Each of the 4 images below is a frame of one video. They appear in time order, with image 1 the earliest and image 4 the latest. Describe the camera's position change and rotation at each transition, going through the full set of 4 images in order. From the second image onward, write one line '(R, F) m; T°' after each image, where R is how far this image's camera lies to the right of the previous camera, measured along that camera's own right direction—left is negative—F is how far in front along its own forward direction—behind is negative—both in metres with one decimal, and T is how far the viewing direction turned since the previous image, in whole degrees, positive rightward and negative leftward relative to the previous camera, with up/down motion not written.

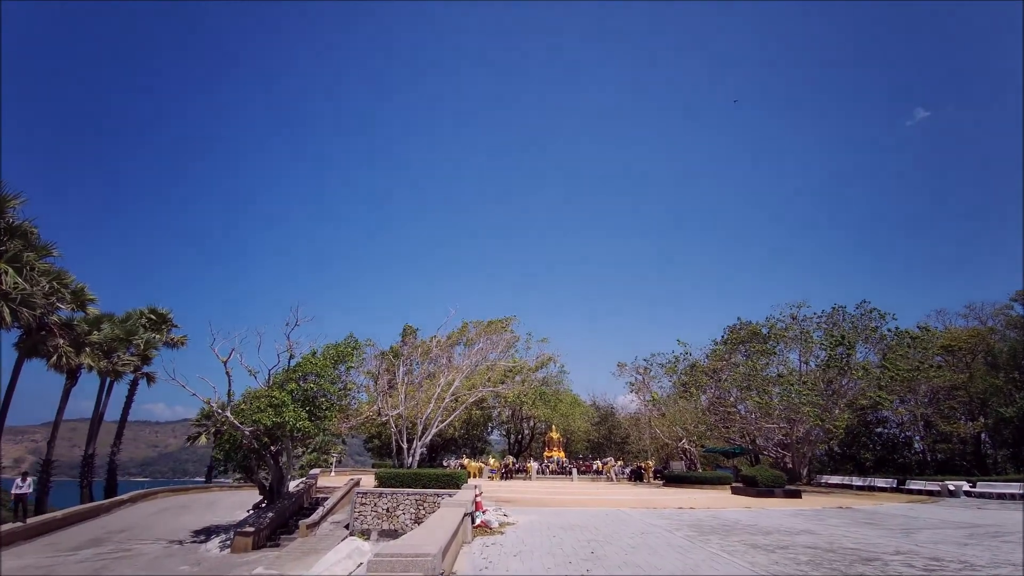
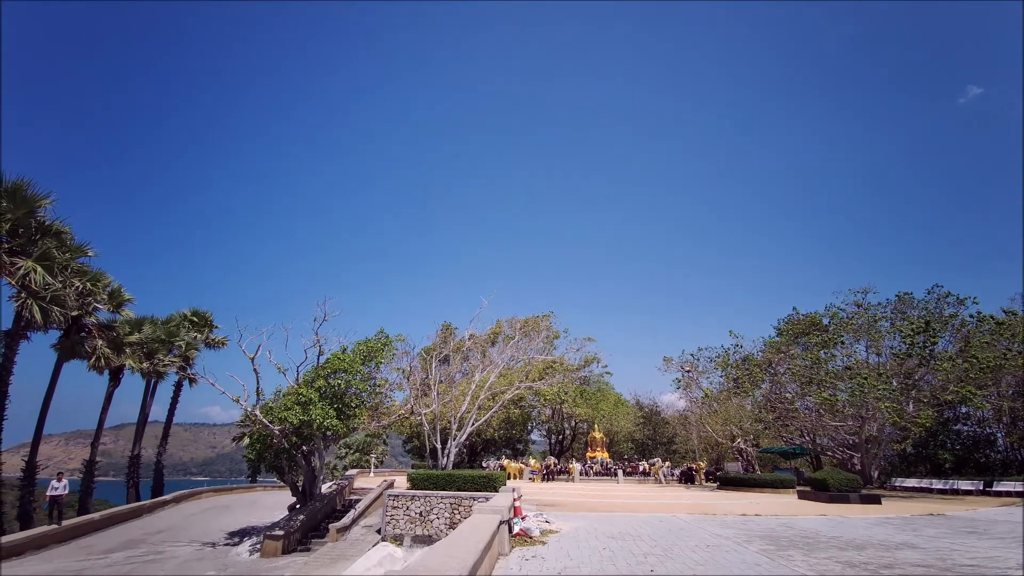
(0.0, +1.2) m; -4°
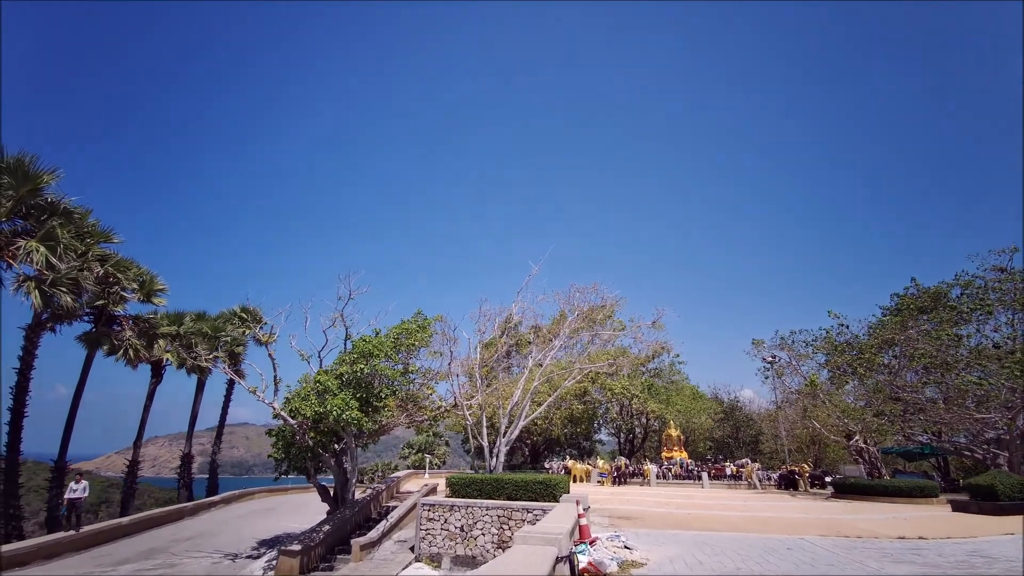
(+0.1, +3.1) m; -6°
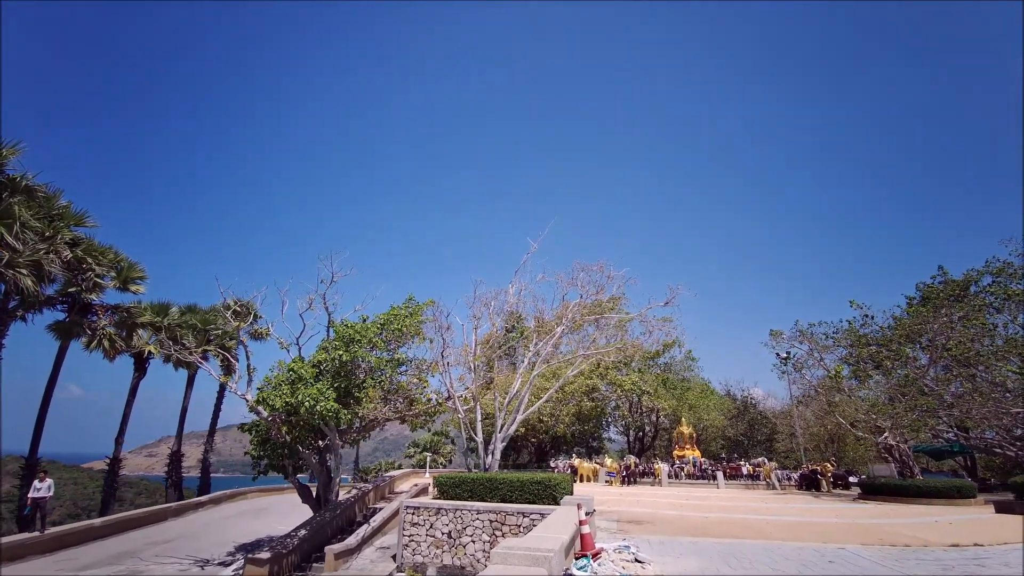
(+0.2, +1.4) m; -1°
